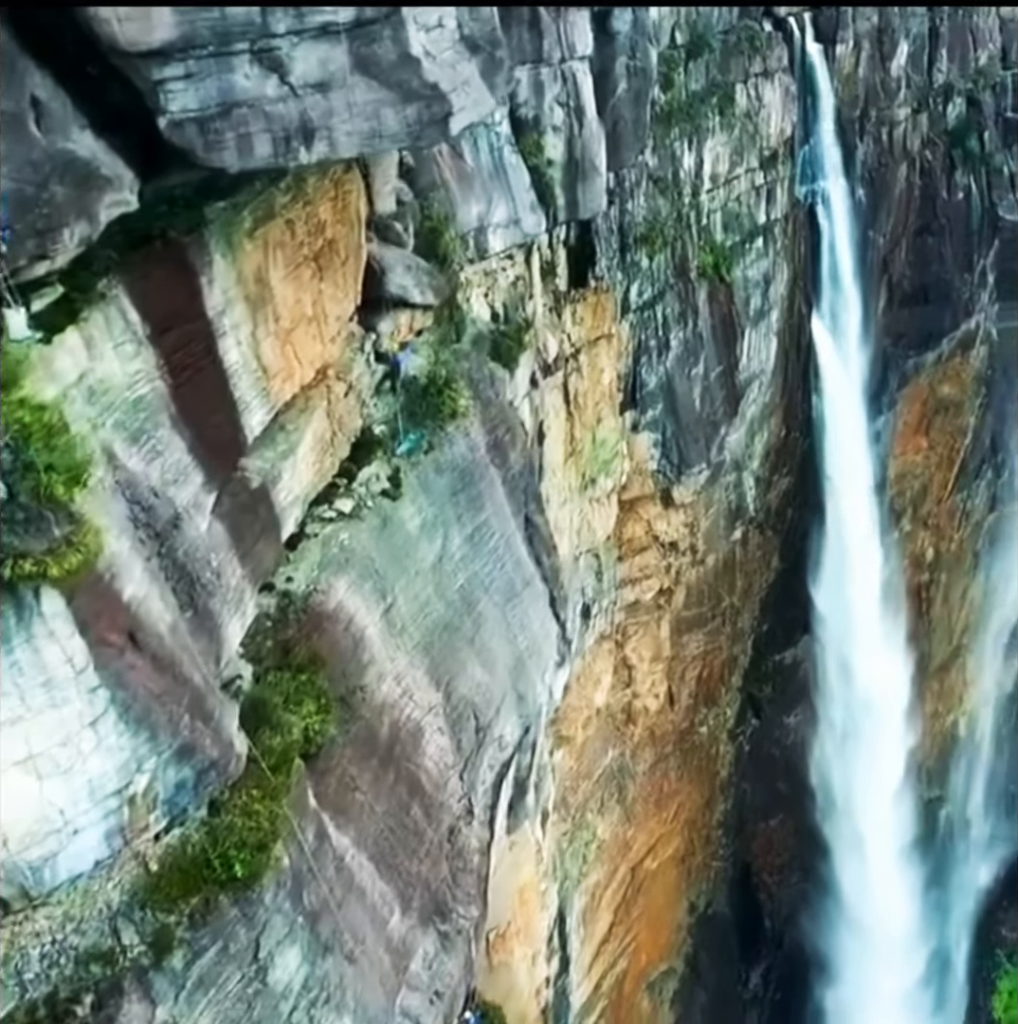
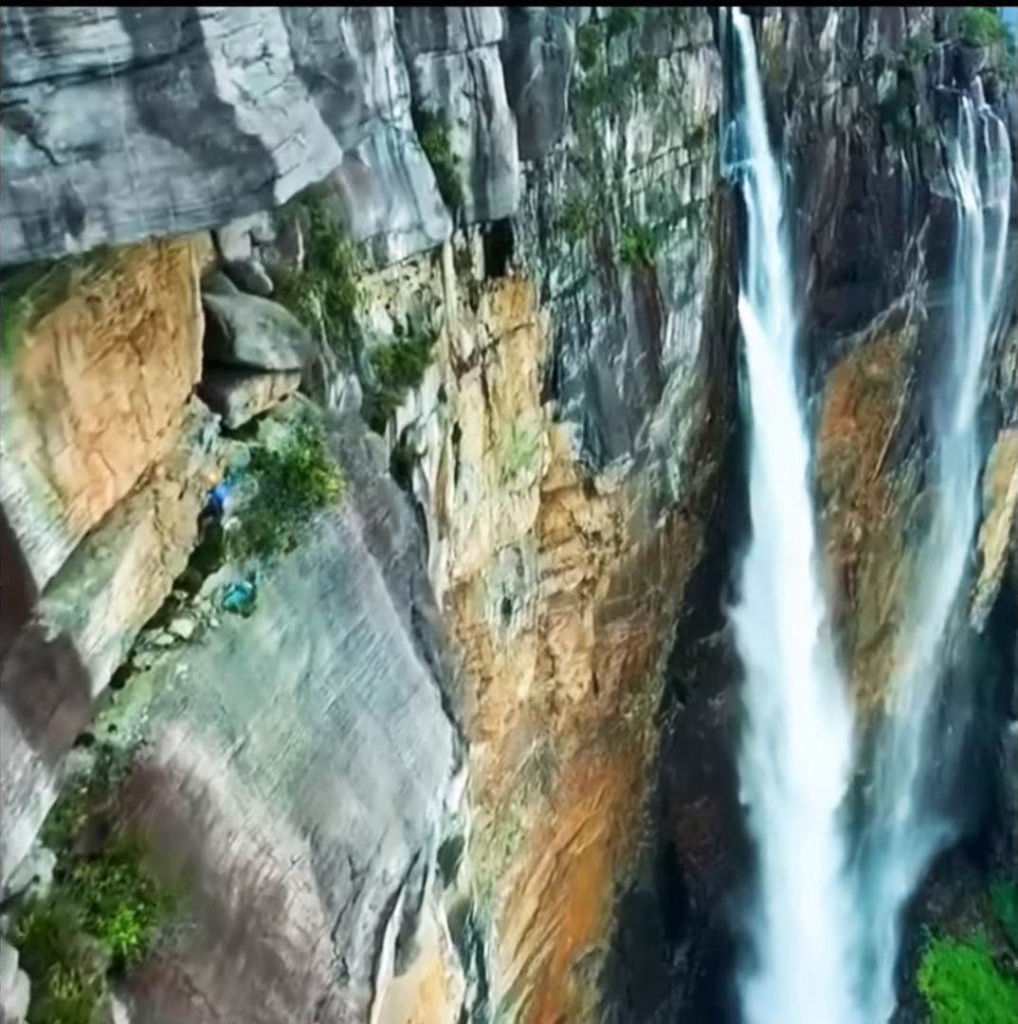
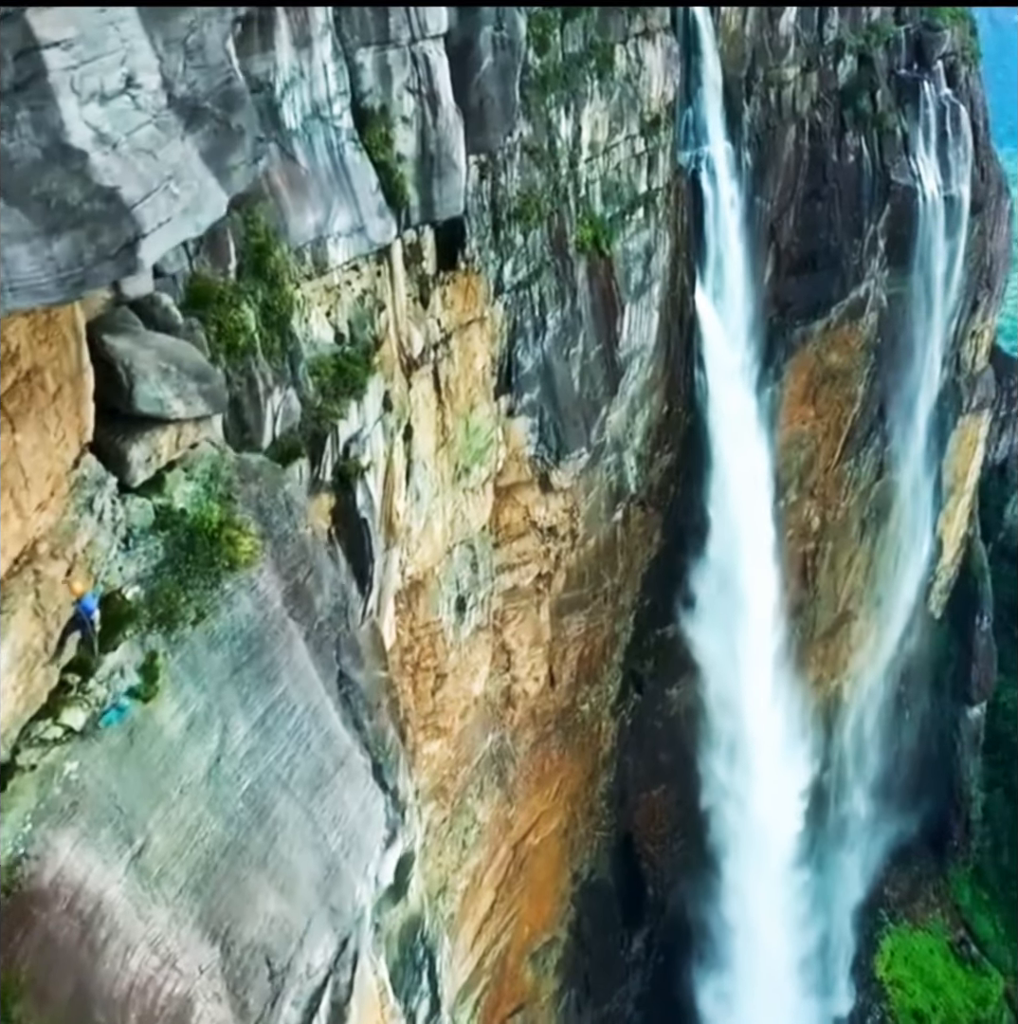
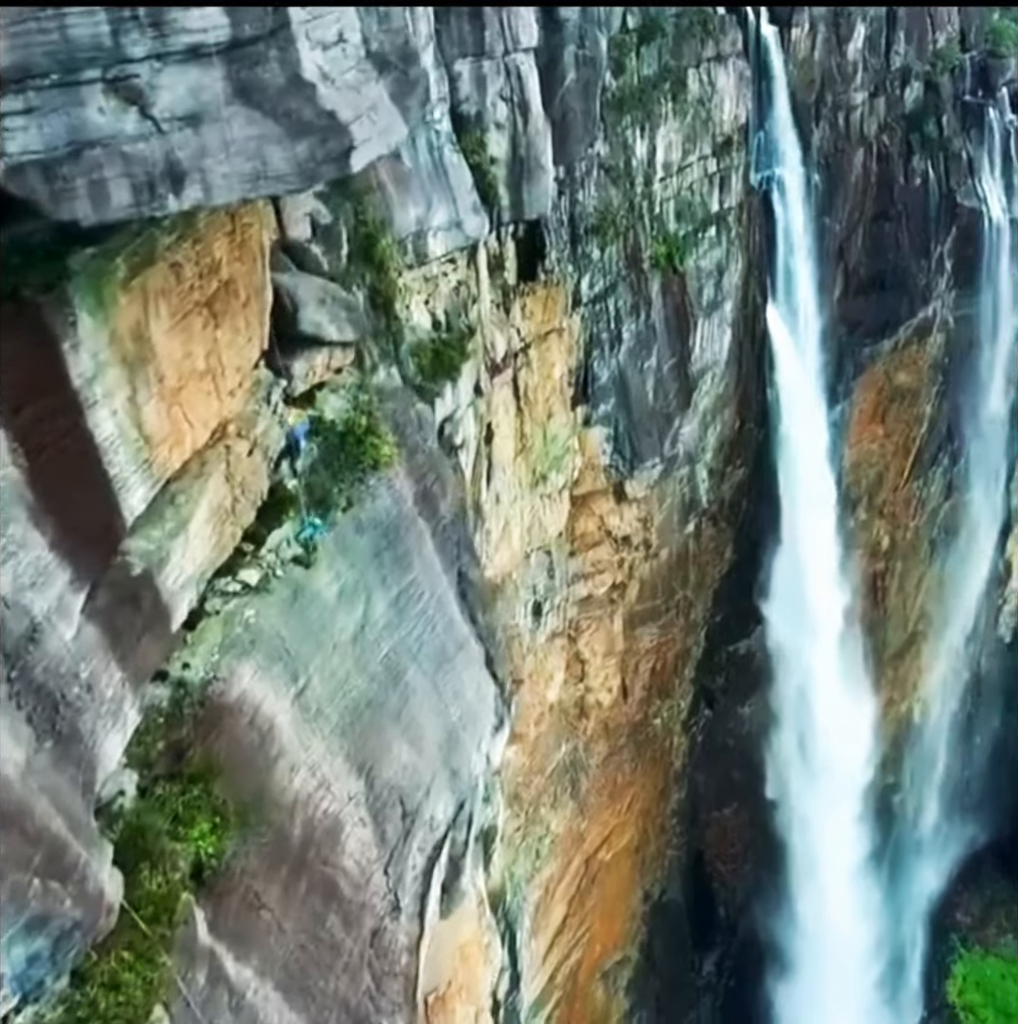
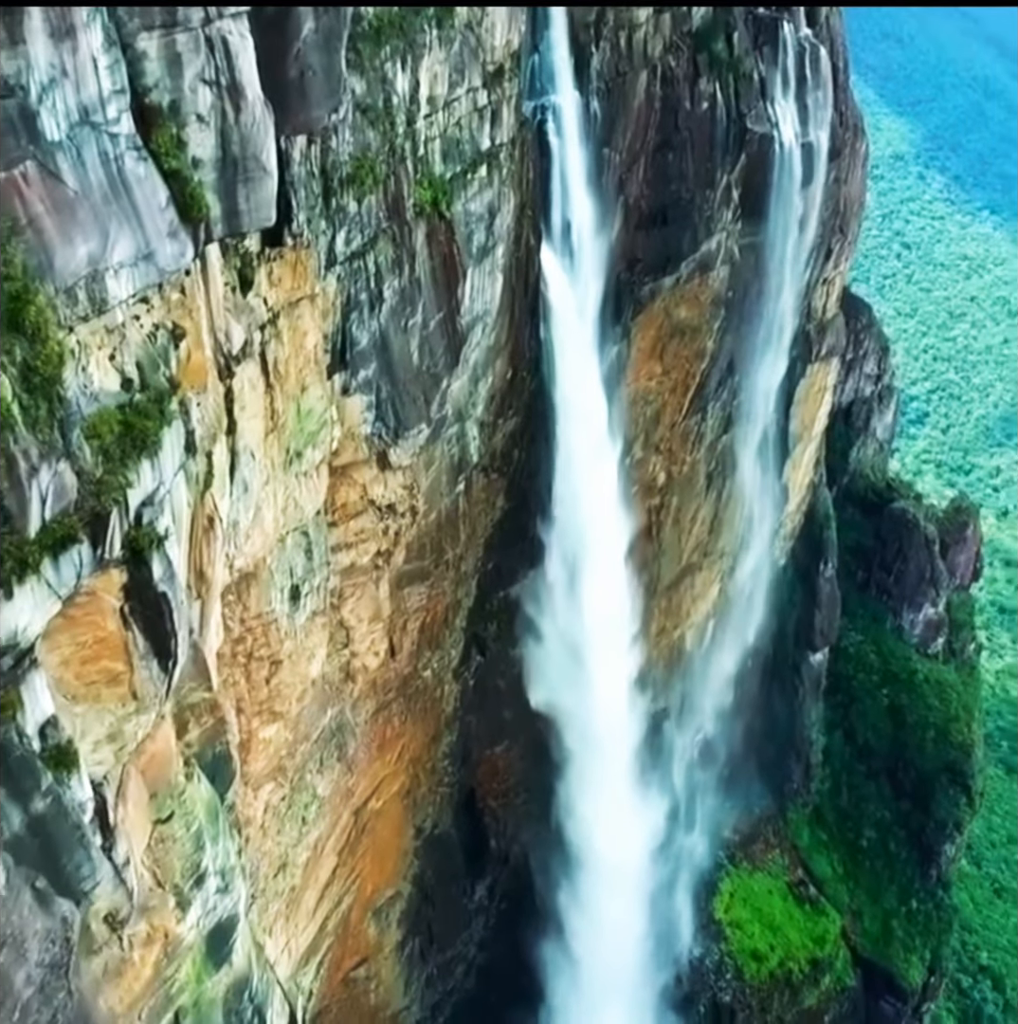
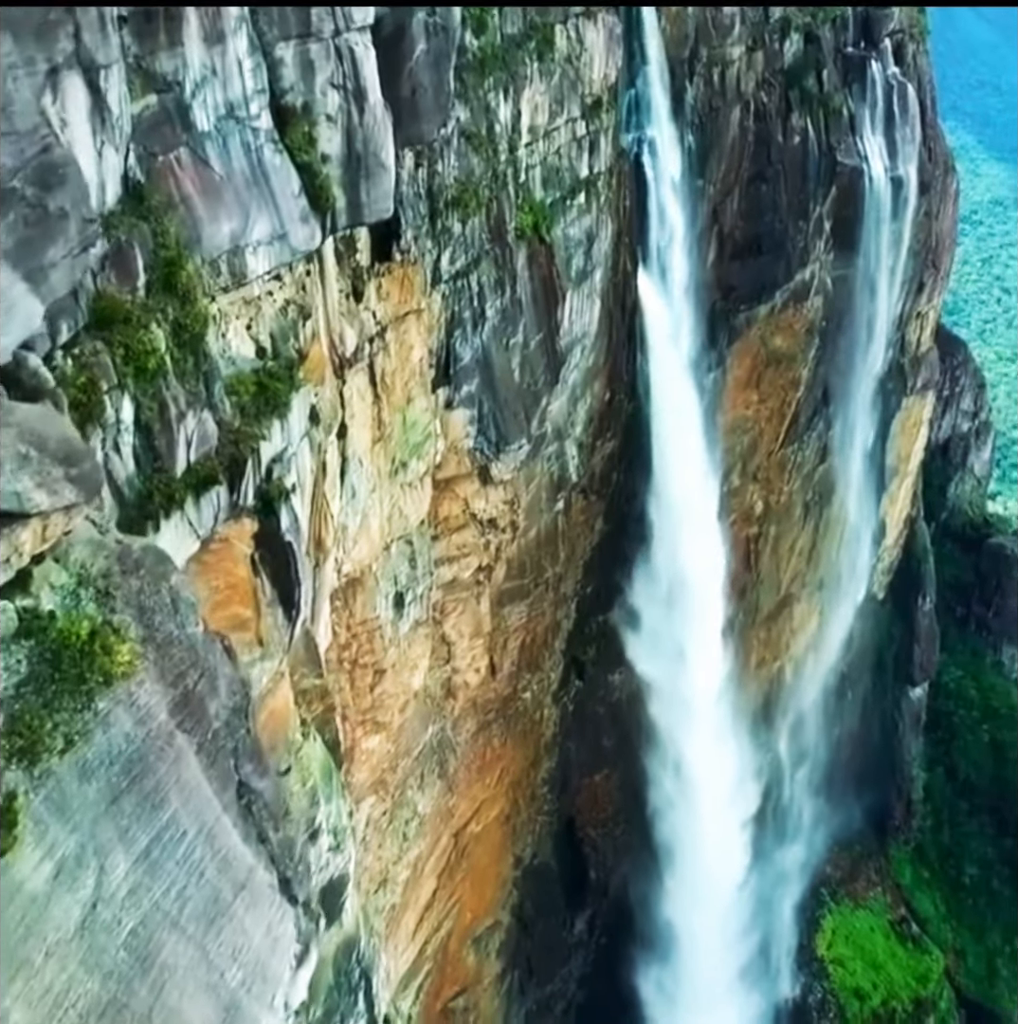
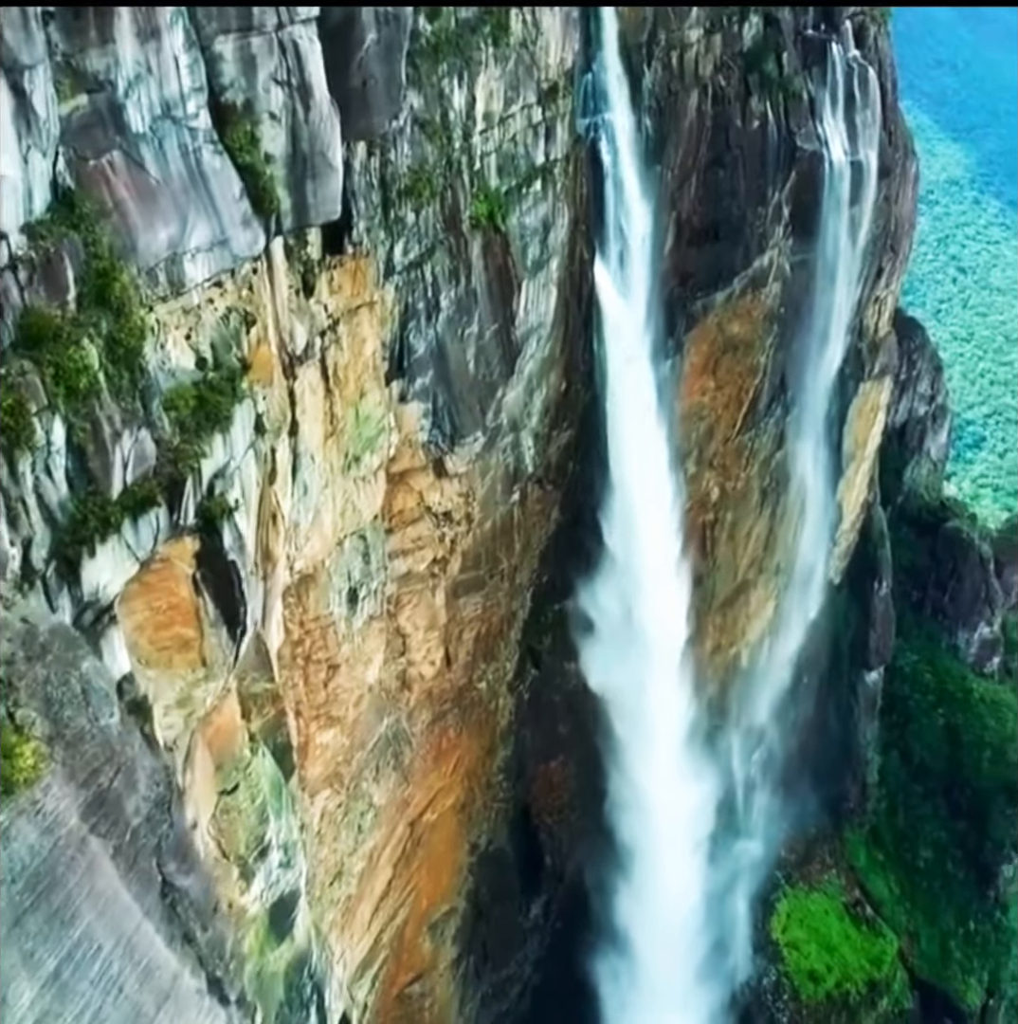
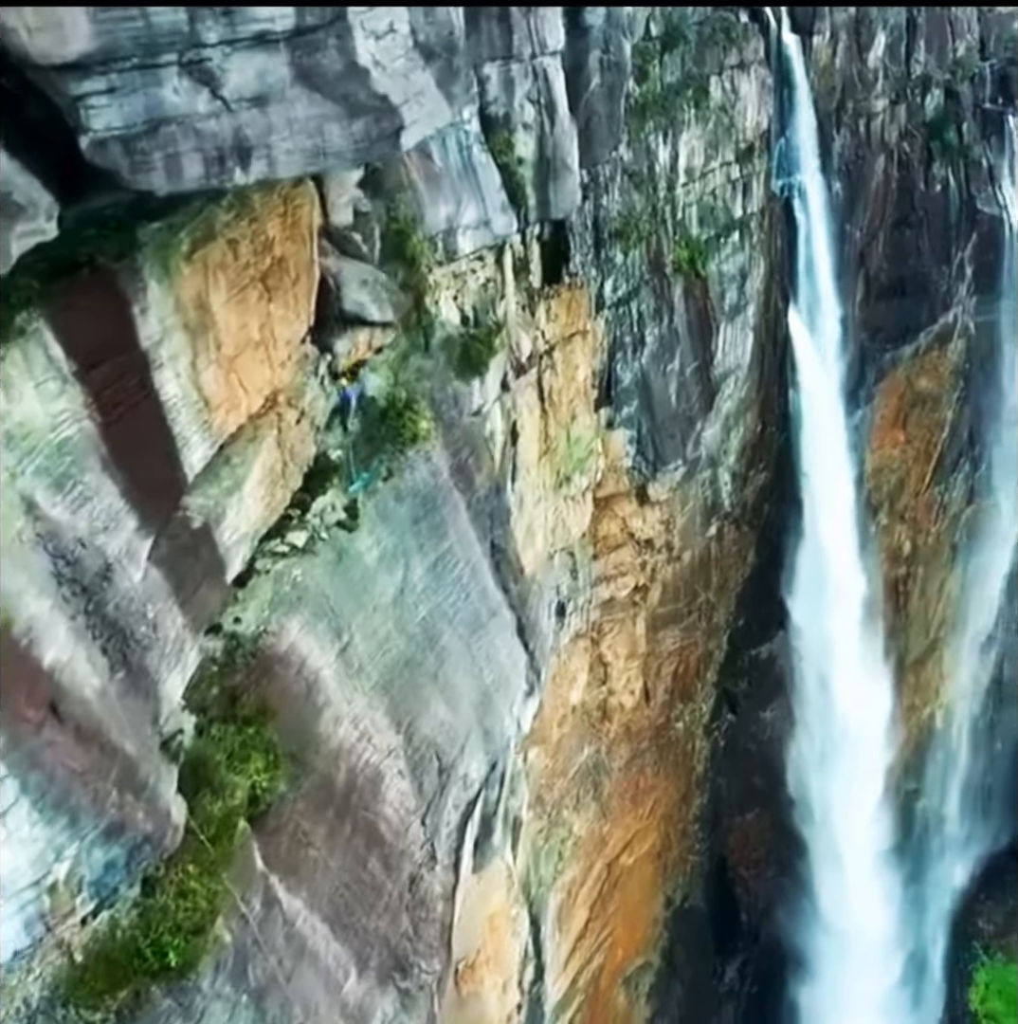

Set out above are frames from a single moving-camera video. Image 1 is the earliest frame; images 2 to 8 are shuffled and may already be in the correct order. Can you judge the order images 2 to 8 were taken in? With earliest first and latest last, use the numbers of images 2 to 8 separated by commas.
8, 4, 2, 3, 6, 7, 5
